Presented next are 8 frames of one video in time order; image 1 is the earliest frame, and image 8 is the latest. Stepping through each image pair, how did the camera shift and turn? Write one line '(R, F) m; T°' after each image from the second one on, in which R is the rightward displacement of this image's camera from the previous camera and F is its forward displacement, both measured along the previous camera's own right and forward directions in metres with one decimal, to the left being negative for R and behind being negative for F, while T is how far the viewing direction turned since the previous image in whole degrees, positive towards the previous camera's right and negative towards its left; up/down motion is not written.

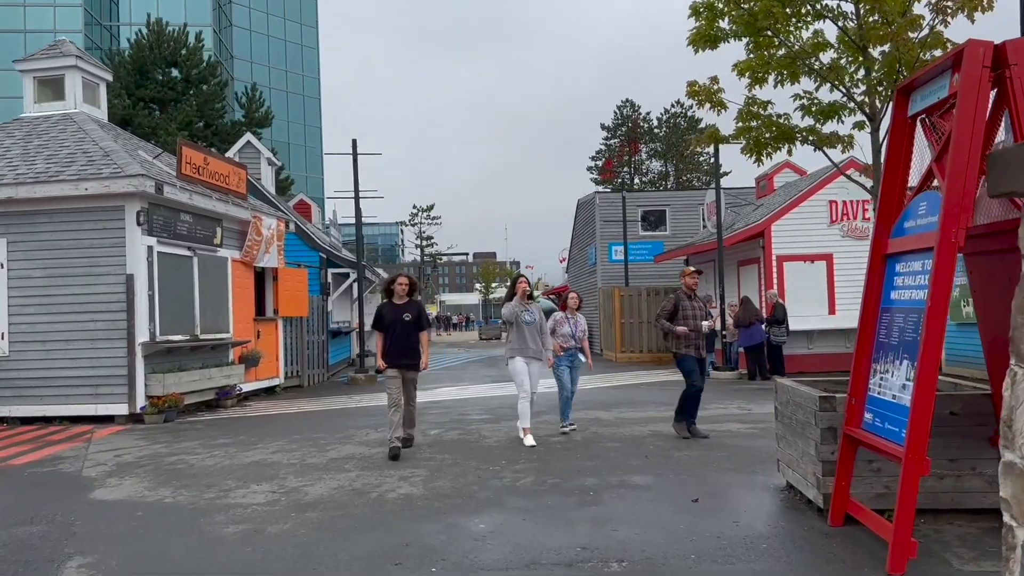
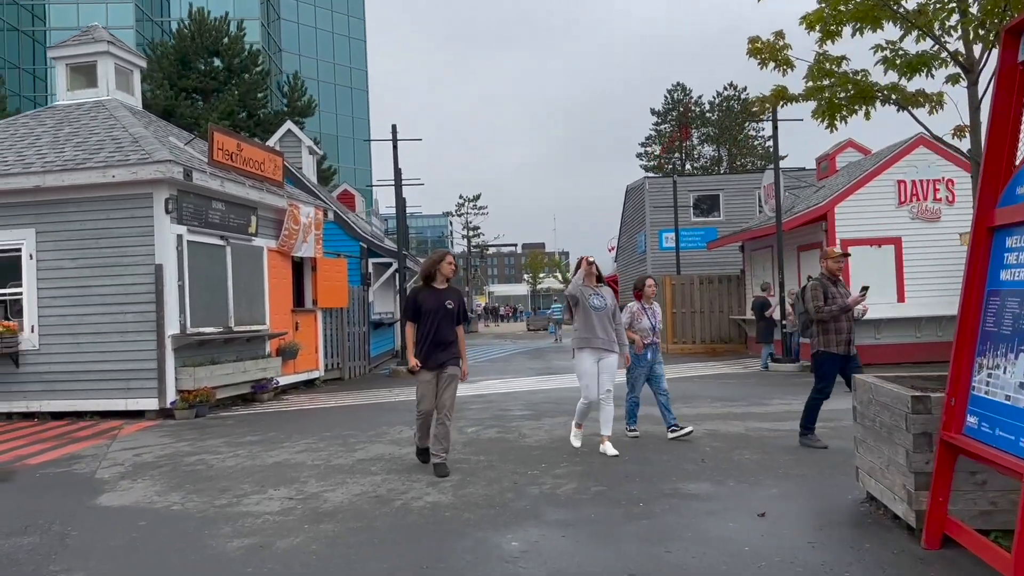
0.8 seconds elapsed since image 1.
(+0.1, +0.7) m; -3°
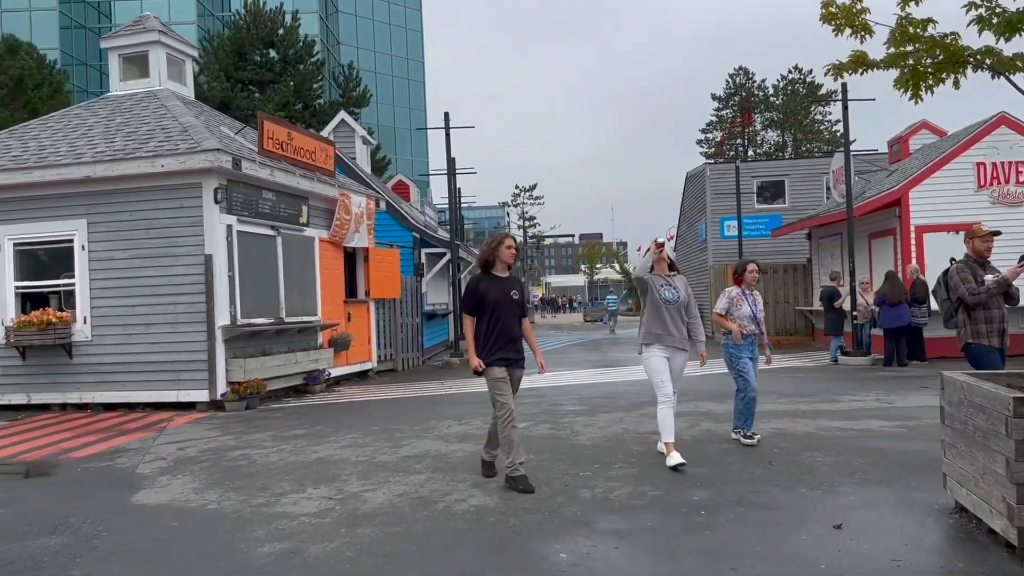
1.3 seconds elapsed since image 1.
(+0.1, +0.4) m; -4°
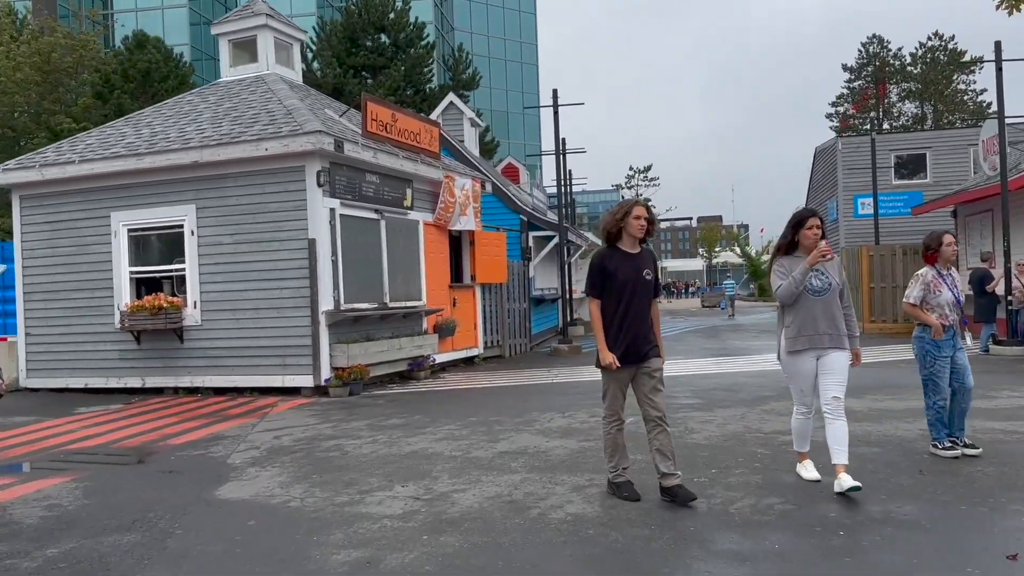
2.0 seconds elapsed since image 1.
(+0.1, +0.6) m; -8°
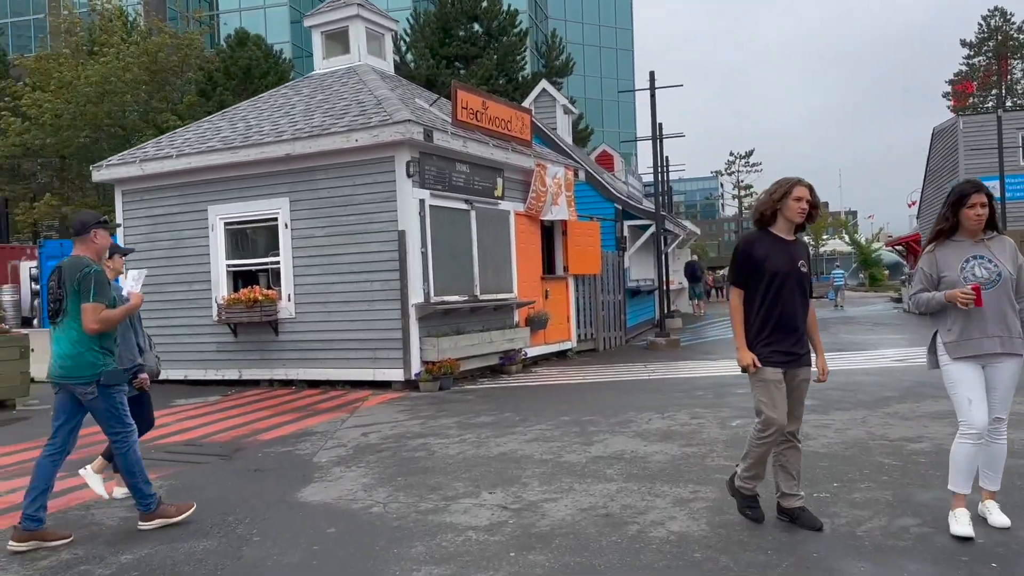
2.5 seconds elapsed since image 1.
(0.0, +0.4) m; -6°
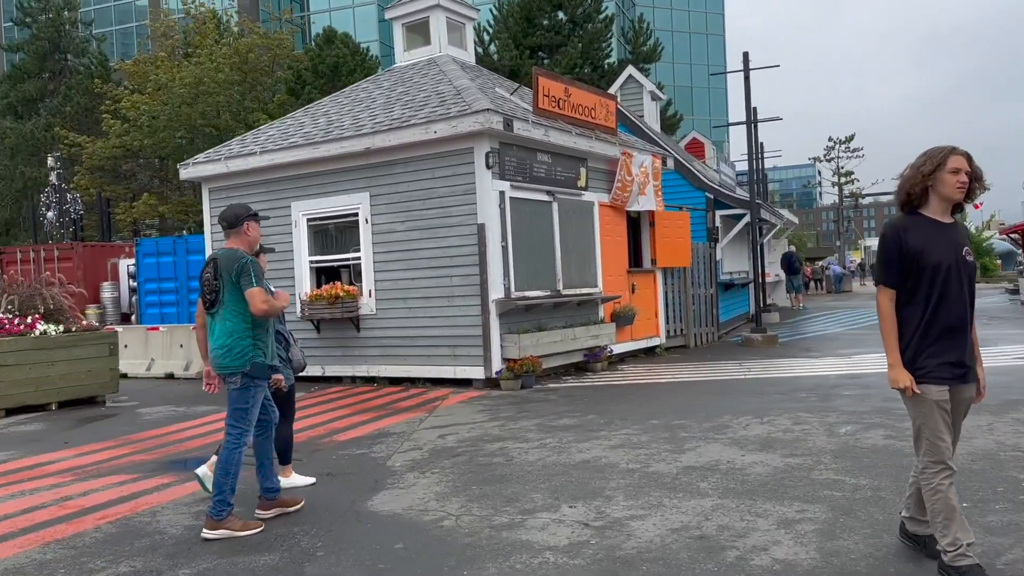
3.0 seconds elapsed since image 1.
(0.0, +0.4) m; -6°
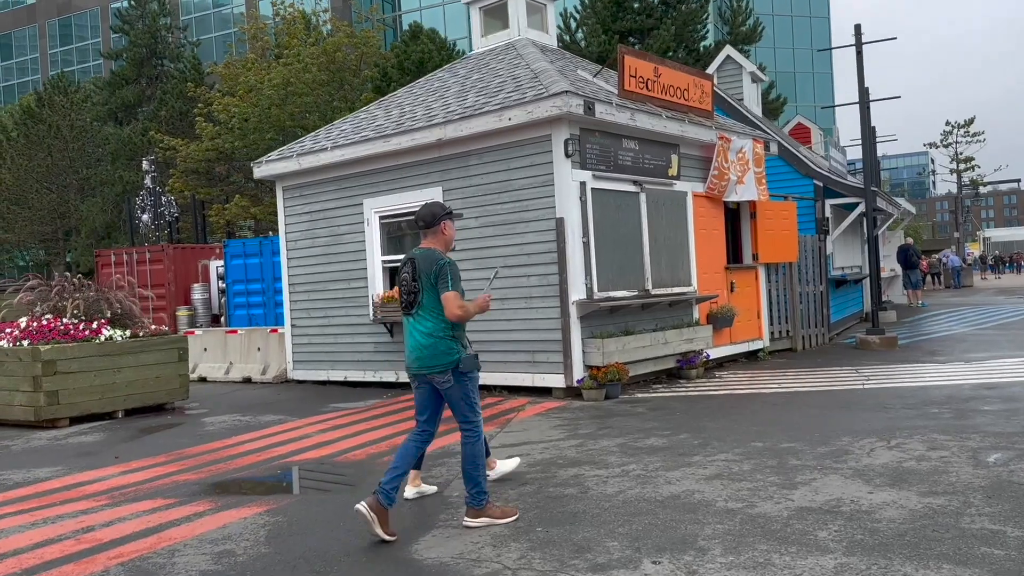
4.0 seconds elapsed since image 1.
(+0.1, +0.8) m; -7°
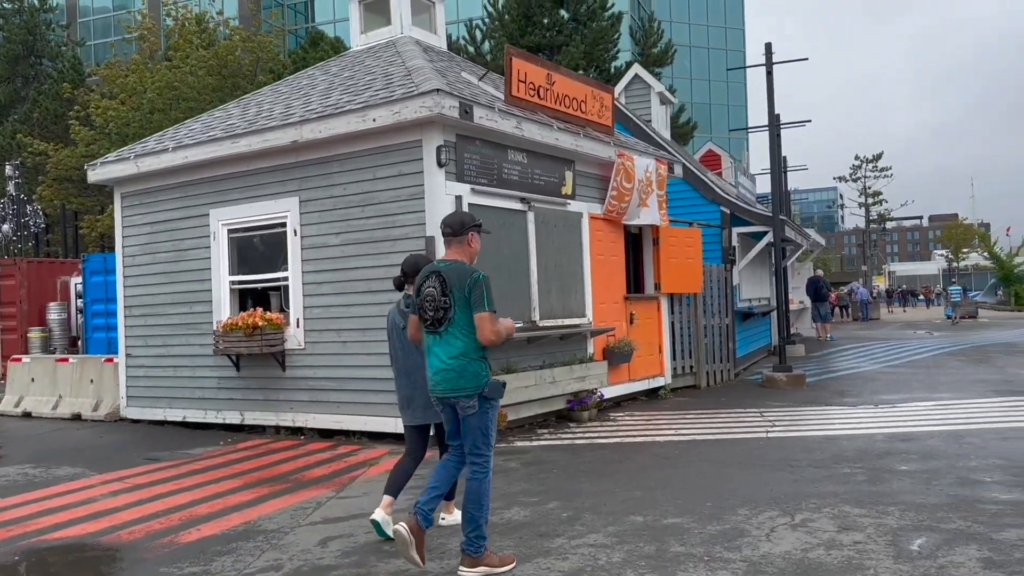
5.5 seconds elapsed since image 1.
(+0.6, +1.2) m; +5°
